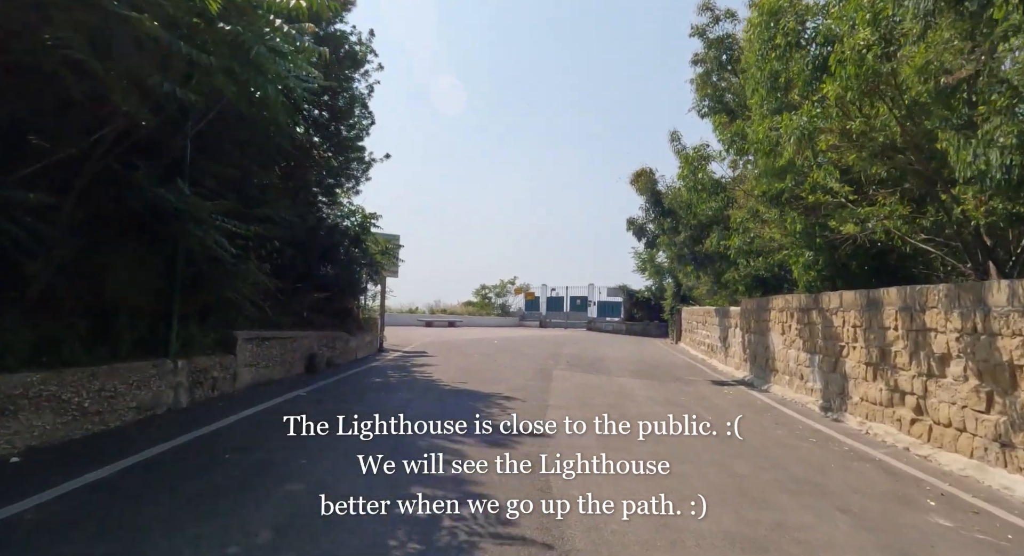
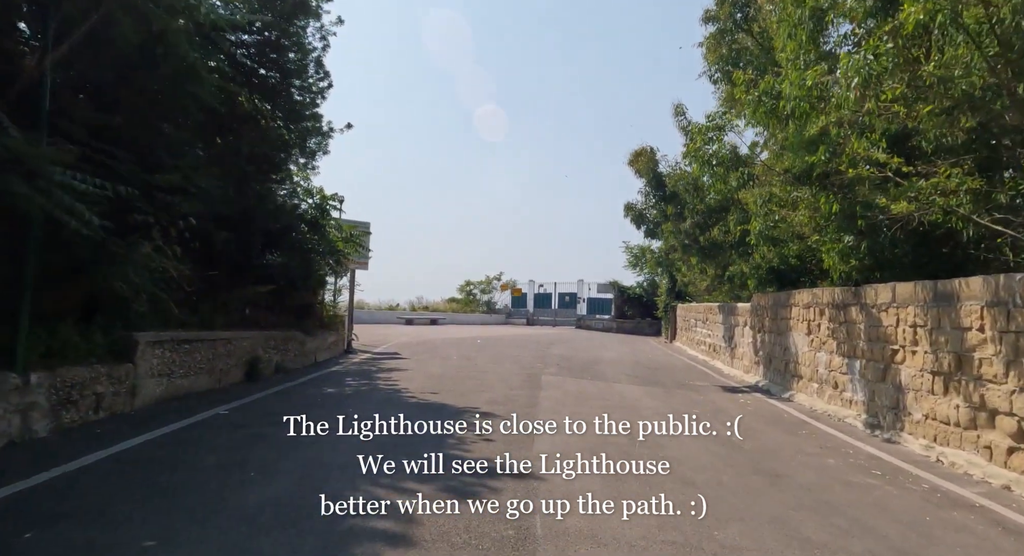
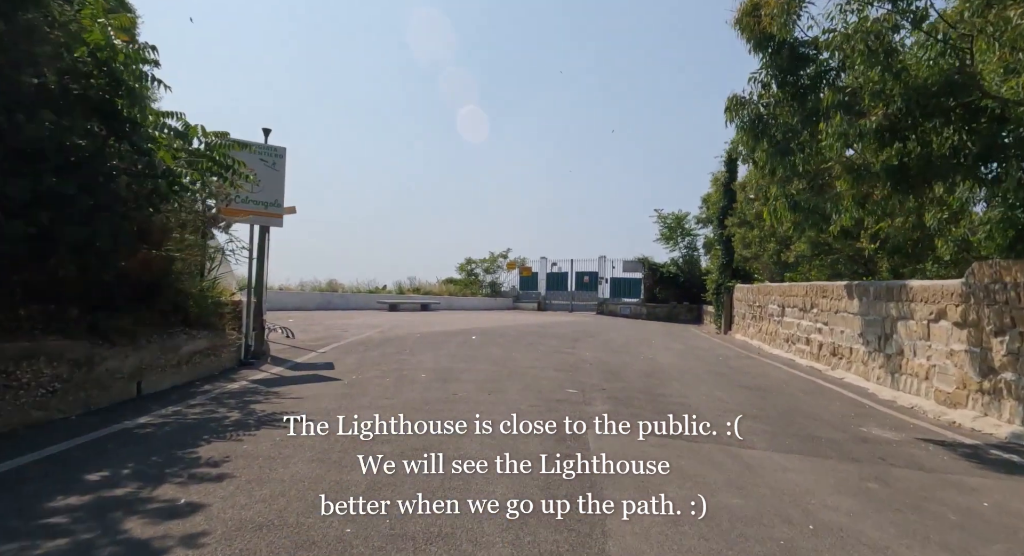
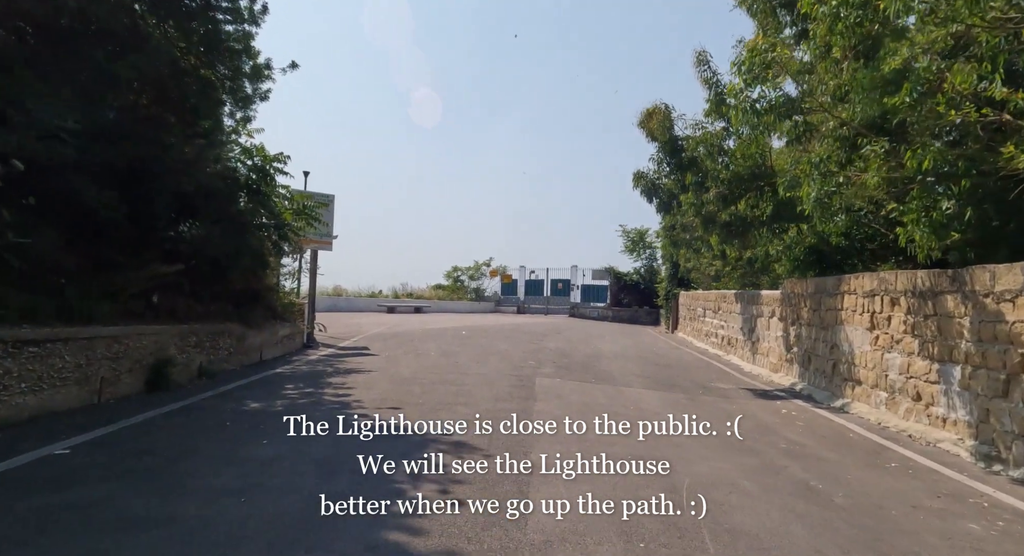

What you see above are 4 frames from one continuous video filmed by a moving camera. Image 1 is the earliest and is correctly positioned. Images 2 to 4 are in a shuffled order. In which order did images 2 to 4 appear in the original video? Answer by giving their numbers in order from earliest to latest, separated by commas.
2, 4, 3
